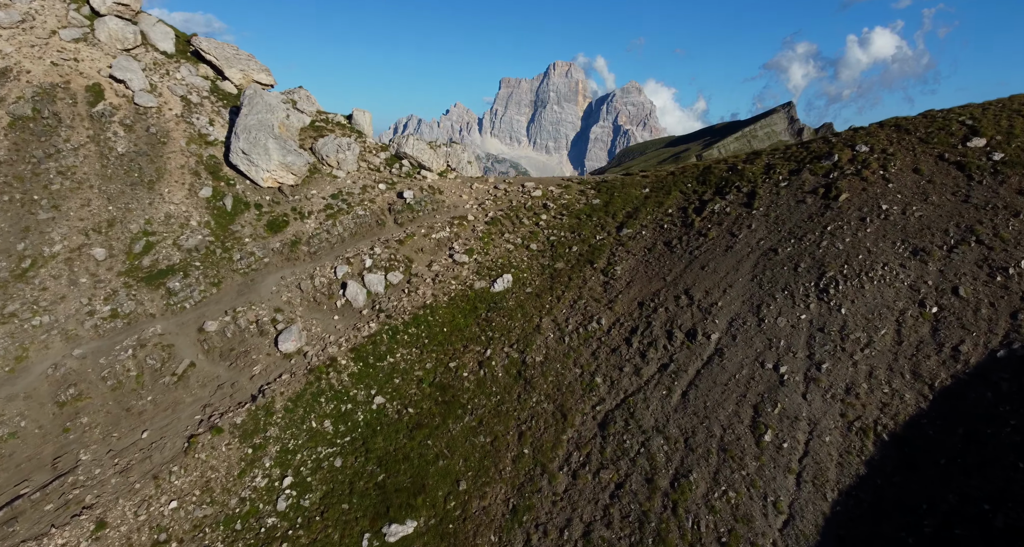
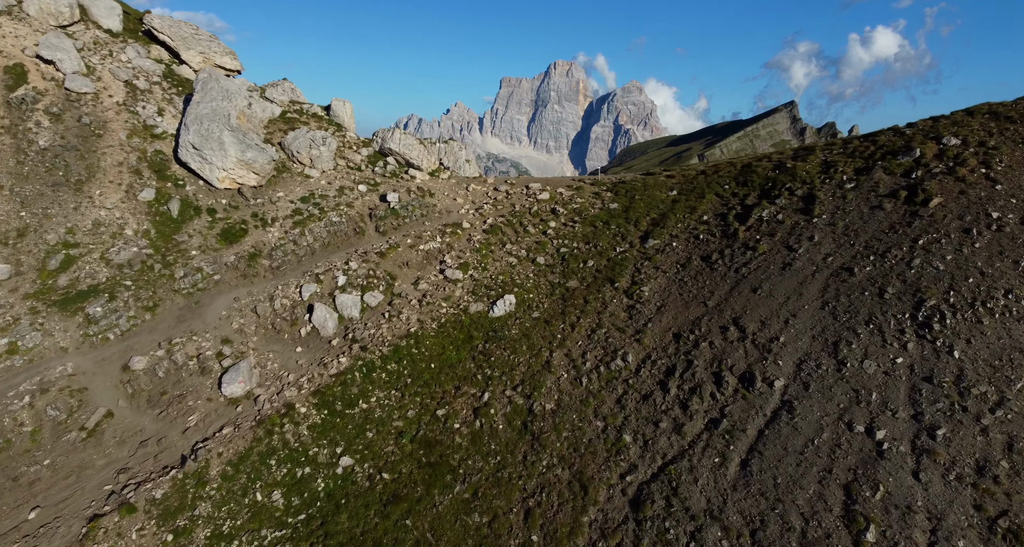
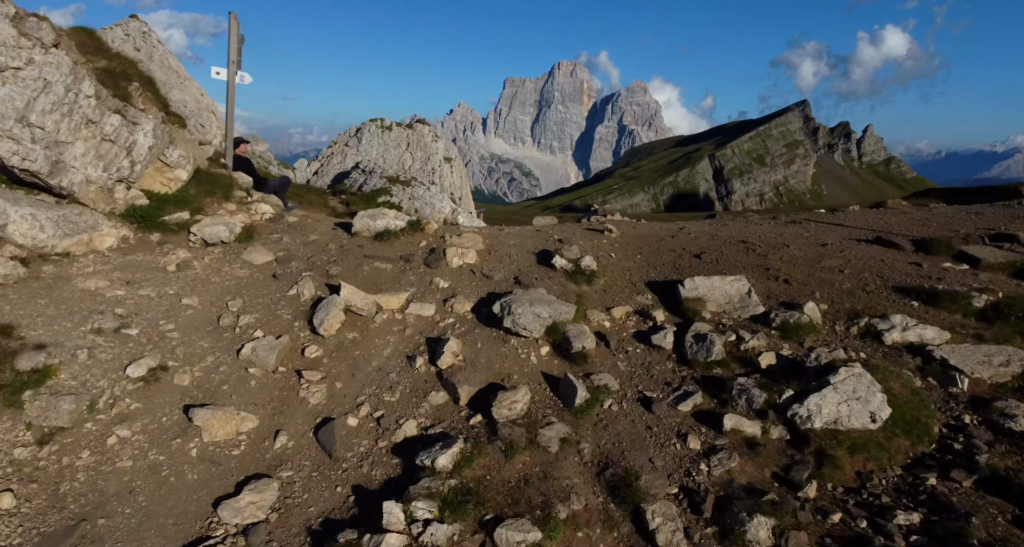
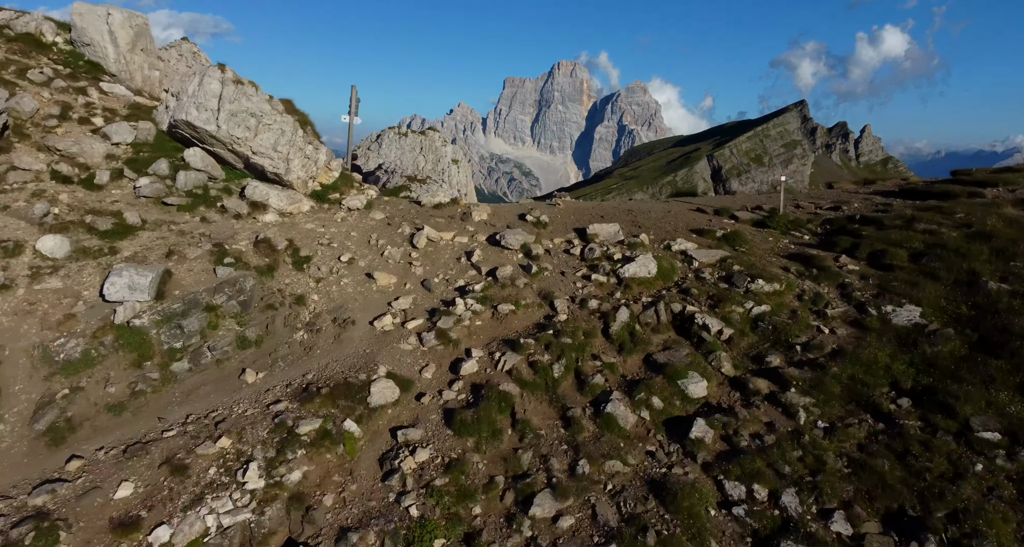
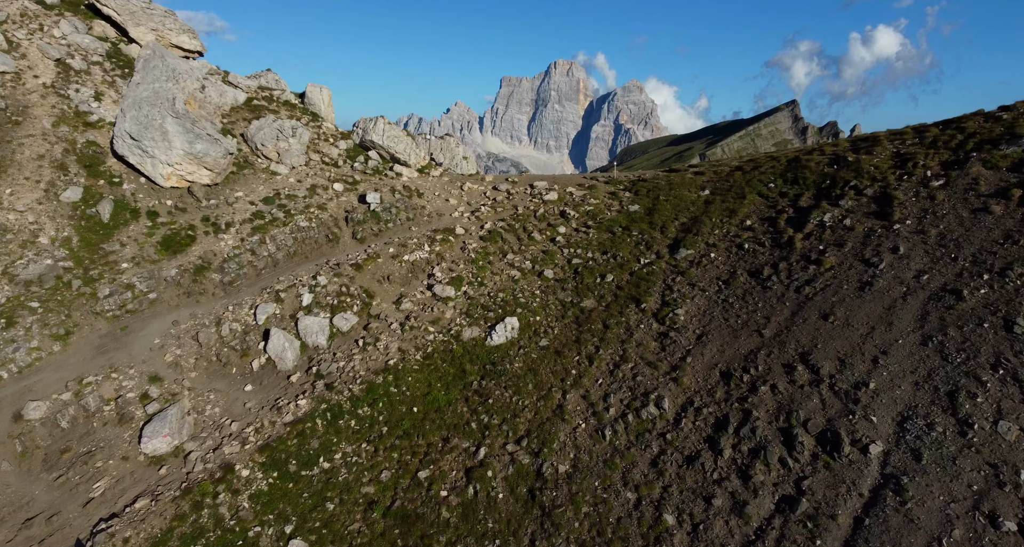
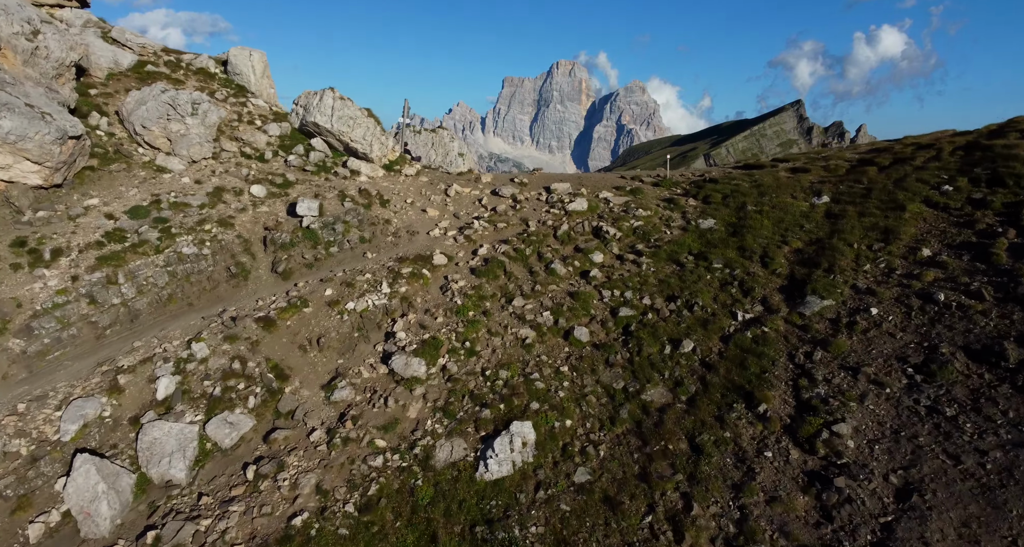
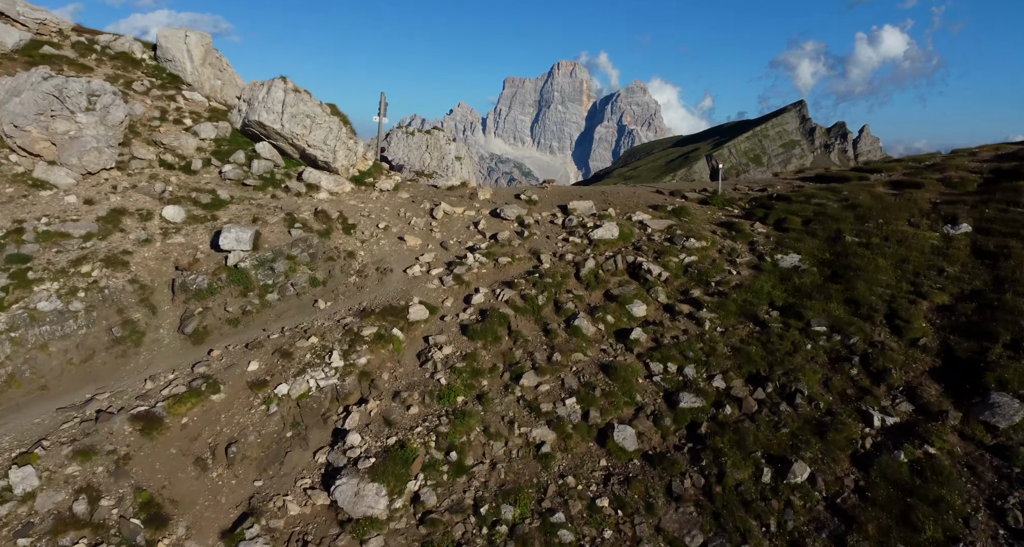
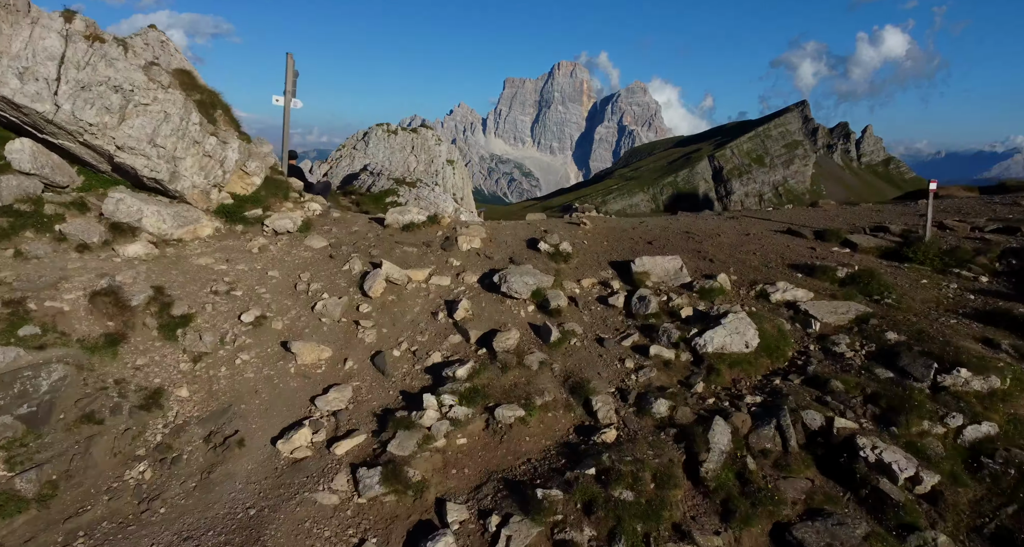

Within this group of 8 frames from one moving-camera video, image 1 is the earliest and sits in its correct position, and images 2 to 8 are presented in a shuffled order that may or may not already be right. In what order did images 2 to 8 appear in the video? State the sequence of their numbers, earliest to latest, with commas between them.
2, 5, 6, 7, 4, 8, 3
